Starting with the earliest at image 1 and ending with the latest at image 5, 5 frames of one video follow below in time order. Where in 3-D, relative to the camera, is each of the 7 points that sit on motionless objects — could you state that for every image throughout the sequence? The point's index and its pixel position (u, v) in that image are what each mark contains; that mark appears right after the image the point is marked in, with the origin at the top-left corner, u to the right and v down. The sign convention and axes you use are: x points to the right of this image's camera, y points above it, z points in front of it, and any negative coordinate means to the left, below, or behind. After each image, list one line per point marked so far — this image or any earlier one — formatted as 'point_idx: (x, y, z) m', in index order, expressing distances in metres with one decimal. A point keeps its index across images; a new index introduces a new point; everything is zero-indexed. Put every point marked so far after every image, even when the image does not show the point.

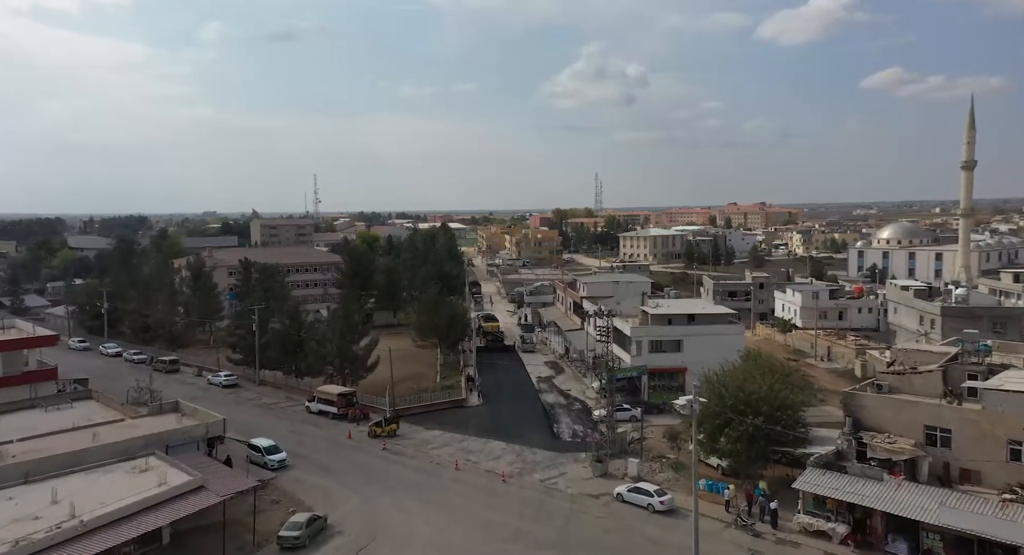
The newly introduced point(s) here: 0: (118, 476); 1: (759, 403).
0: (-7.9, -4.0, +14.6) m
1: (+5.9, -3.0, +17.5) m
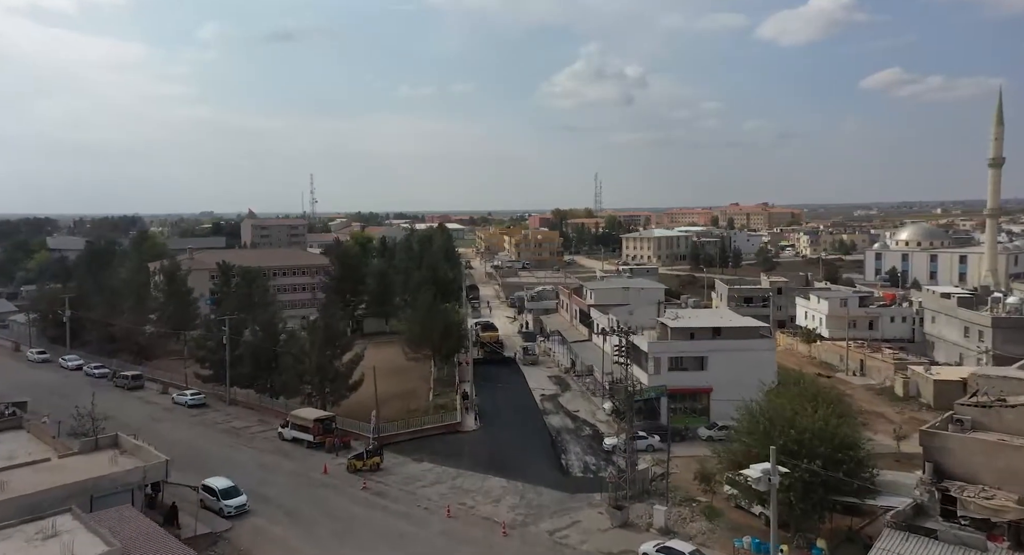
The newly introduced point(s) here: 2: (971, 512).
0: (-7.8, -4.2, +11.5) m
1: (+6.0, -3.2, +14.4) m
2: (+7.8, -4.0, +12.4) m
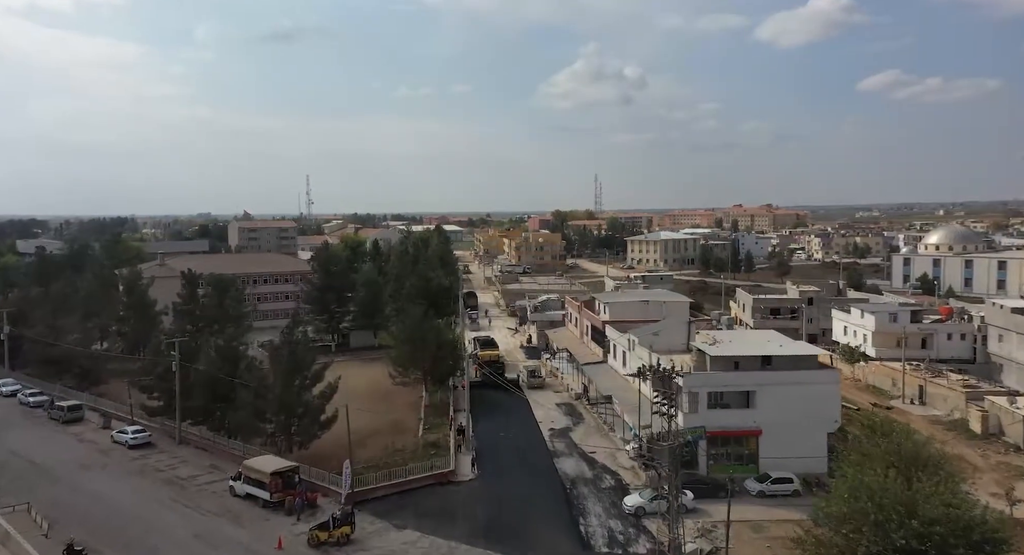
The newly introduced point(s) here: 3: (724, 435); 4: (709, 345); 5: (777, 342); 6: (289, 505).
0: (-7.7, -4.6, +7.3) m
1: (+6.1, -3.7, +10.2) m
2: (+7.9, -4.4, +8.2) m
3: (+5.4, -4.0, +18.6) m
4: (+5.4, -1.8, +19.9) m
5: (+7.2, -1.8, +19.9) m
6: (-5.2, -5.3, +17.1) m
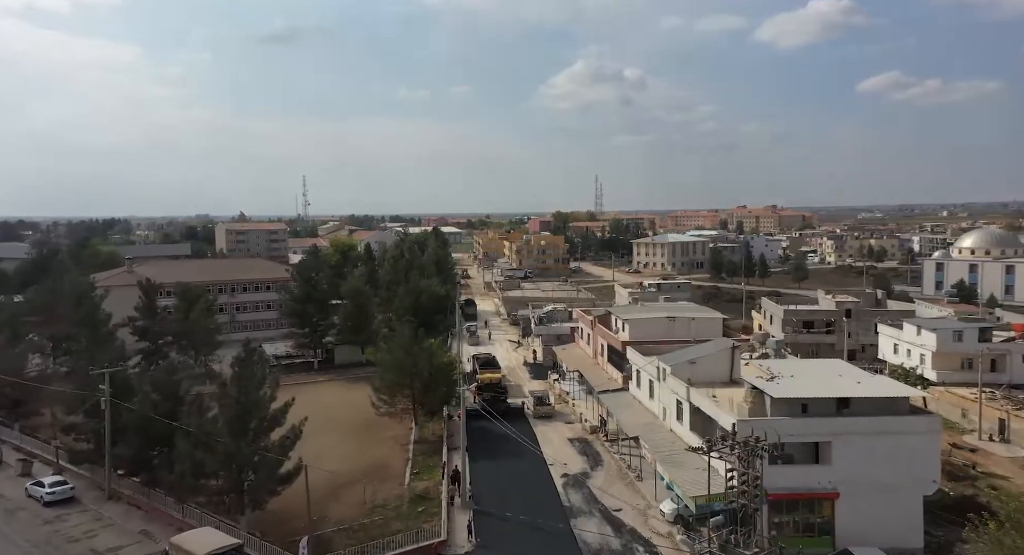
0: (-7.5, -5.0, +3.2) m
1: (+6.3, -4.0, +6.2) m
2: (+8.1, -4.8, +4.1) m
3: (+5.6, -4.4, +14.5) m
4: (+5.5, -2.2, +15.8) m
5: (+7.4, -2.2, +15.9) m
6: (-5.0, -5.7, +13.0) m
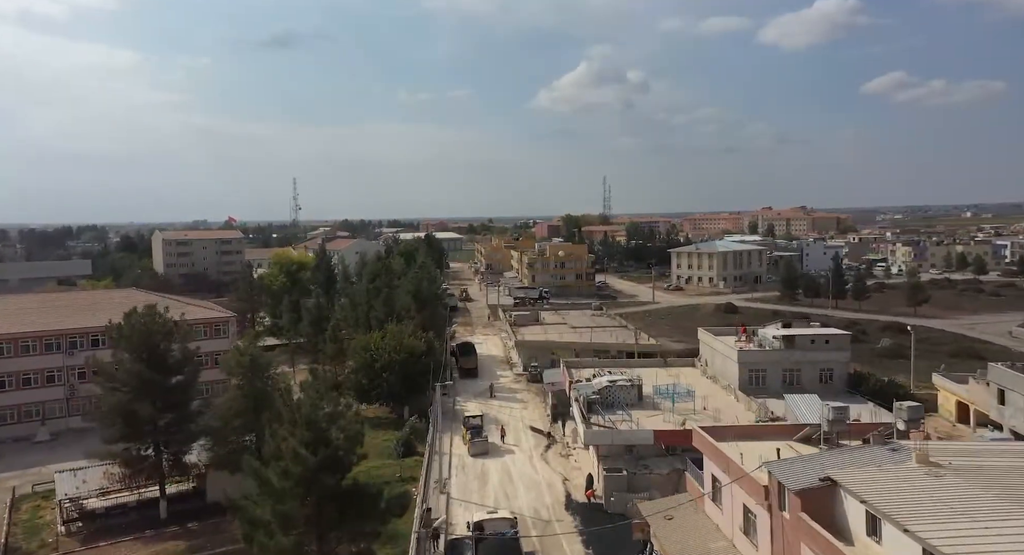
0: (-6.8, -6.4, -14.2) m
1: (+7.0, -5.4, -11.3) m
2: (+8.8, -6.1, -13.3) m
3: (+6.3, -5.8, -2.9) m
4: (+6.2, -3.7, -1.6) m
5: (+8.1, -3.6, -1.6) m
6: (-4.3, -7.2, -4.4) m
